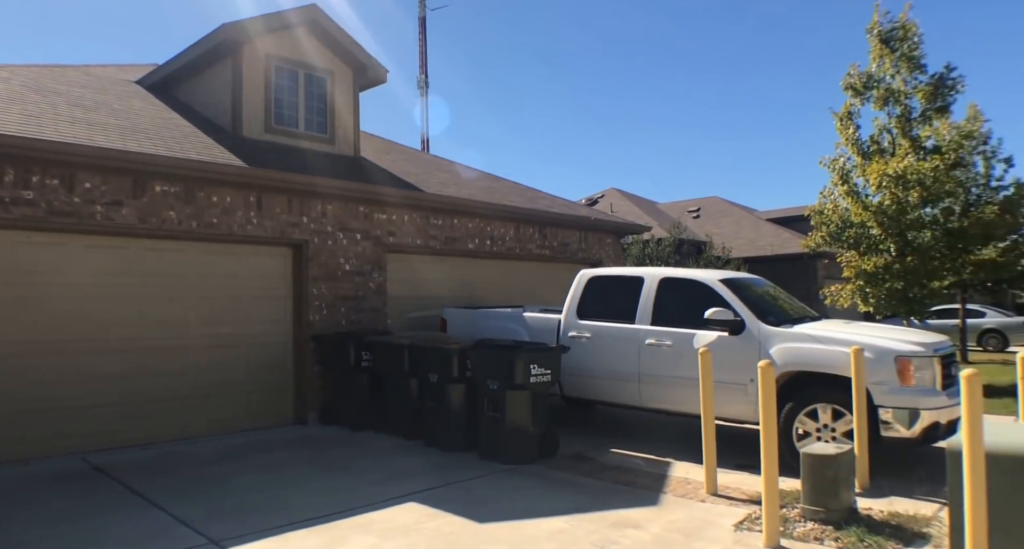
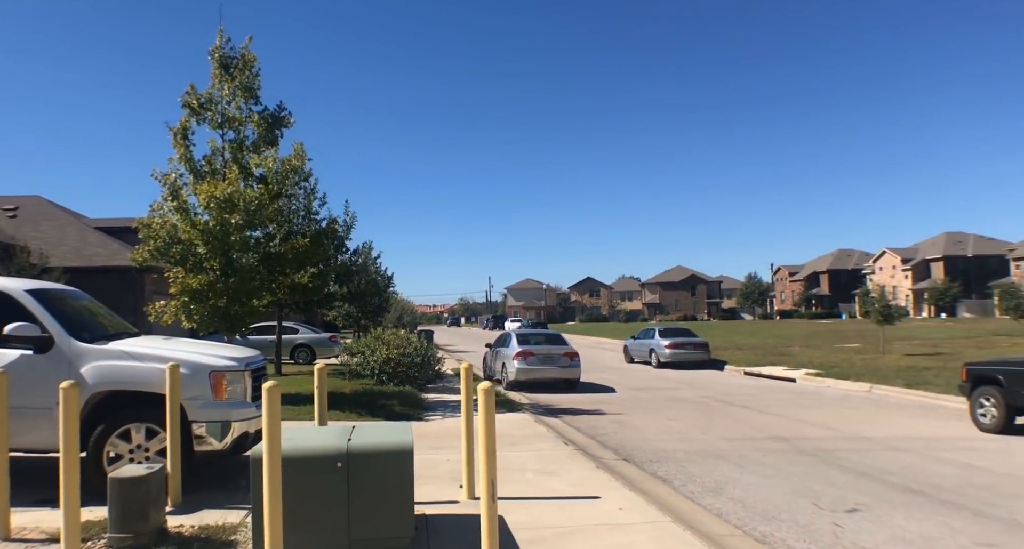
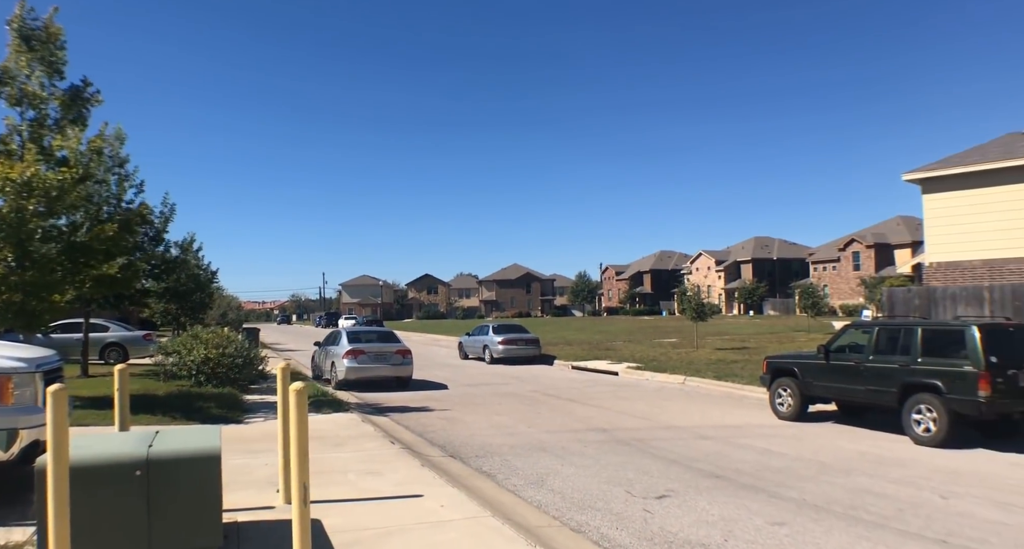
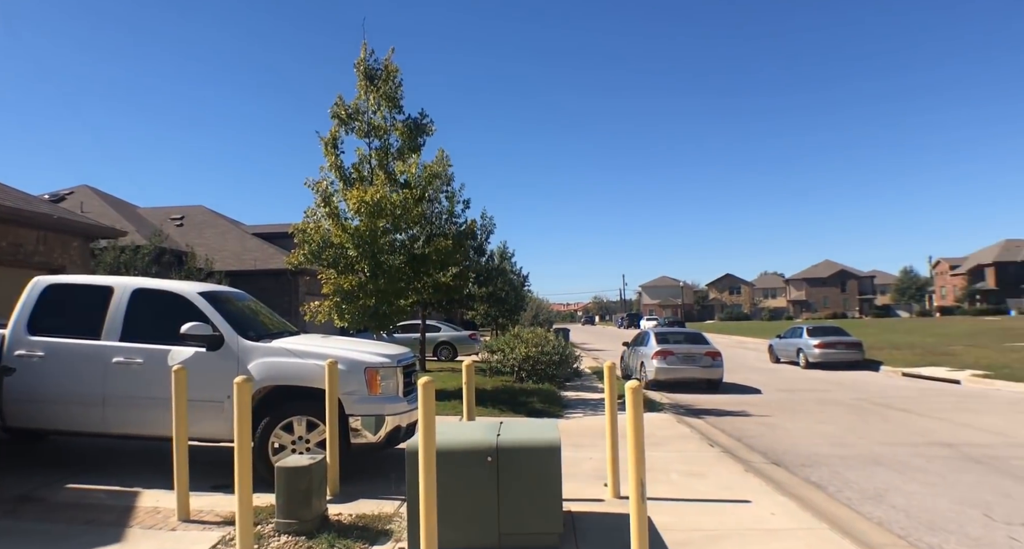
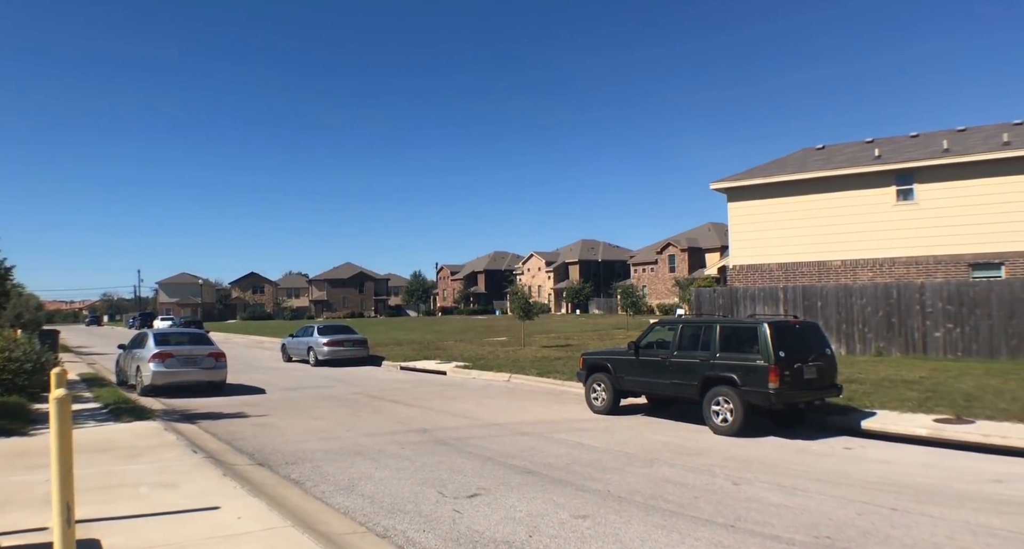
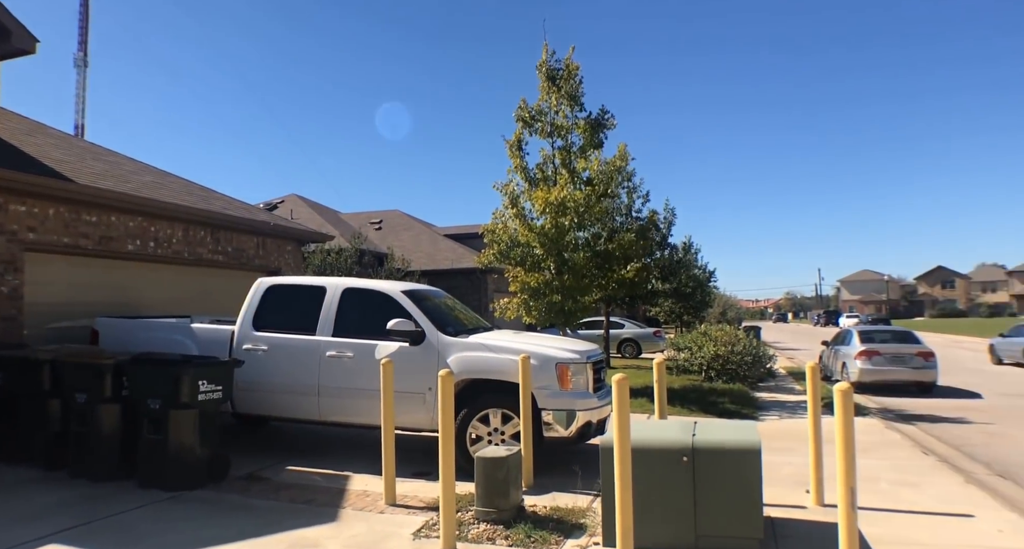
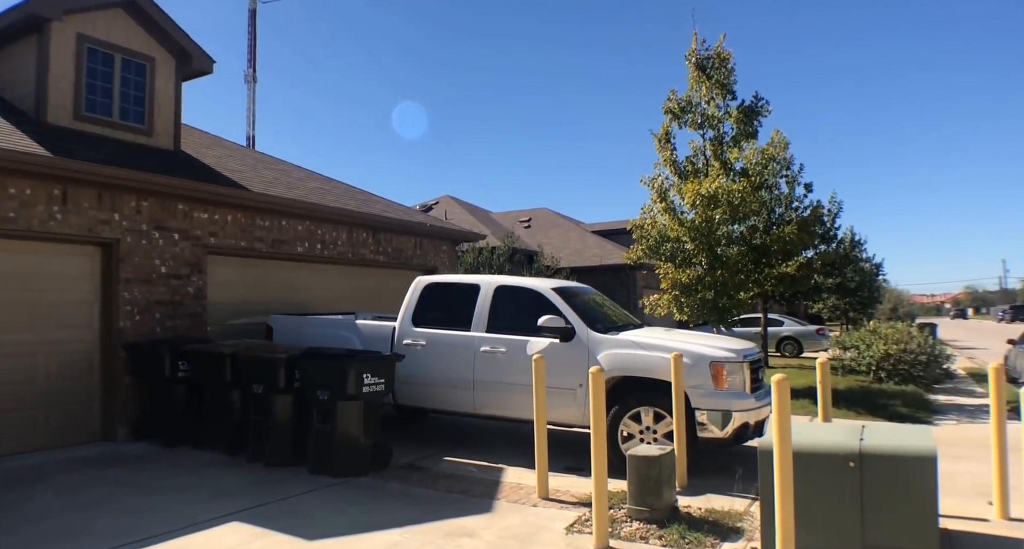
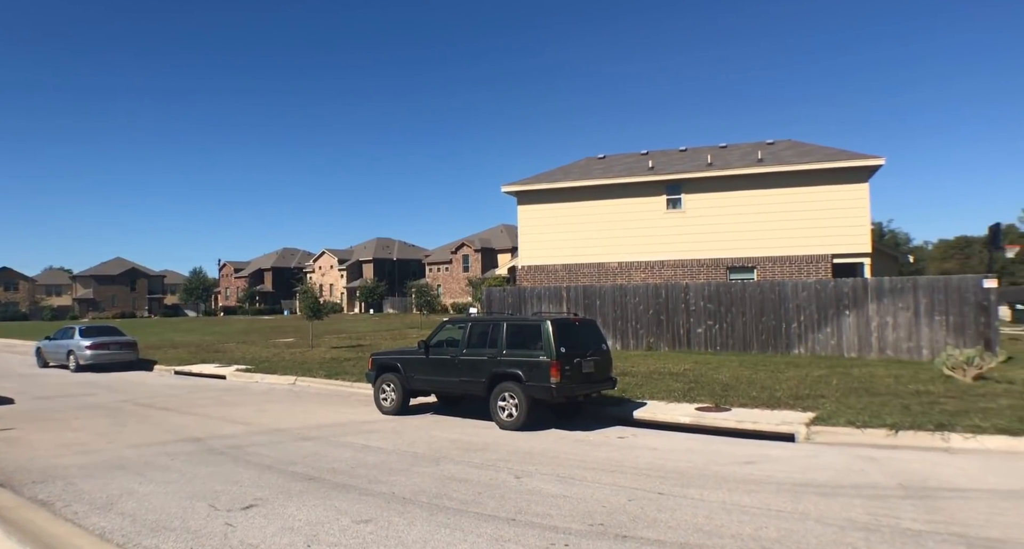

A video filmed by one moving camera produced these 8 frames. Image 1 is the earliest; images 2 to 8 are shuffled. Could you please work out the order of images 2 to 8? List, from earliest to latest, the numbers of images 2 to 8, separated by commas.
7, 6, 4, 2, 3, 5, 8
